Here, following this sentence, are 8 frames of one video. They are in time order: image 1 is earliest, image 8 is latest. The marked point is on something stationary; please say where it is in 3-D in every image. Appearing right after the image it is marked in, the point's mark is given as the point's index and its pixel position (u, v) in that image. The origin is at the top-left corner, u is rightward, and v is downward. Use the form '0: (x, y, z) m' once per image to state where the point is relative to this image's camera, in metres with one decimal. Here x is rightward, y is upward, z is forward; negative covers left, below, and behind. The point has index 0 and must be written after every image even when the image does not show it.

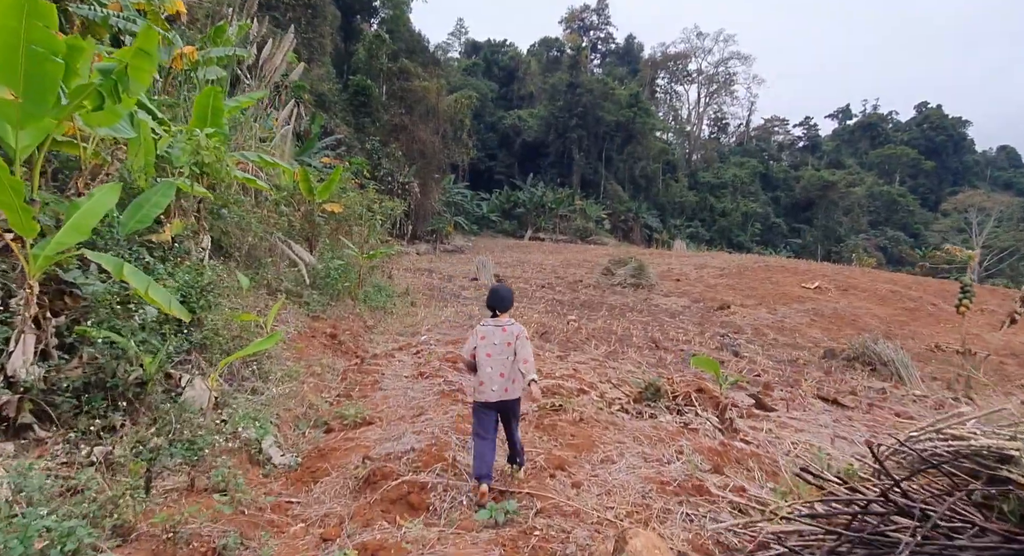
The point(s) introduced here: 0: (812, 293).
0: (+7.8, -0.4, +15.8) m
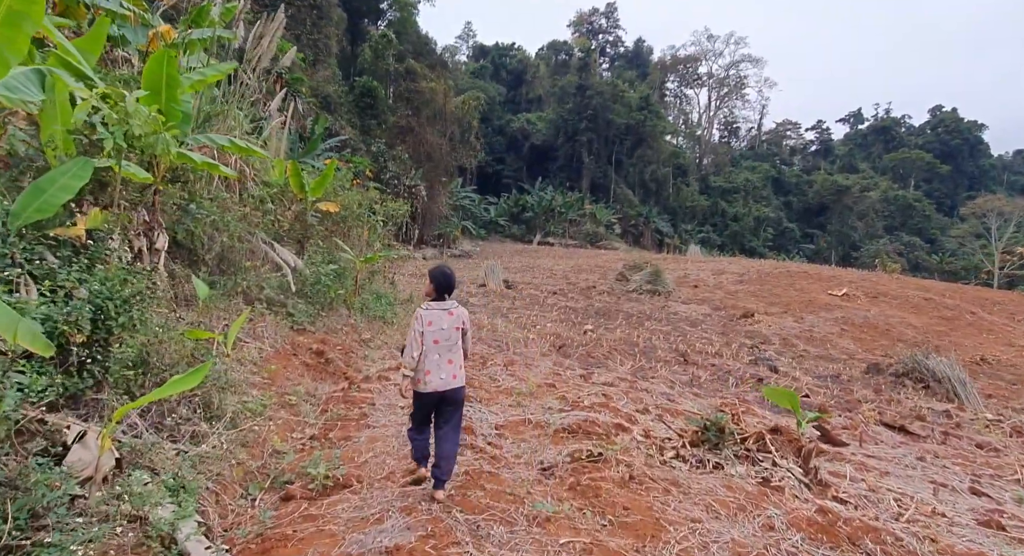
0: (+8.1, -0.5, +14.9) m
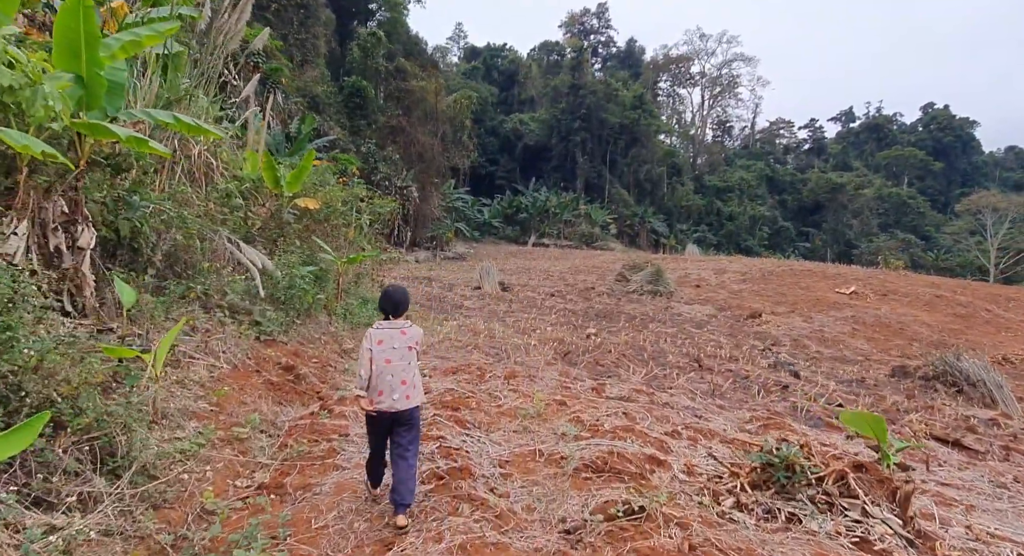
0: (+8.0, -0.5, +14.4) m
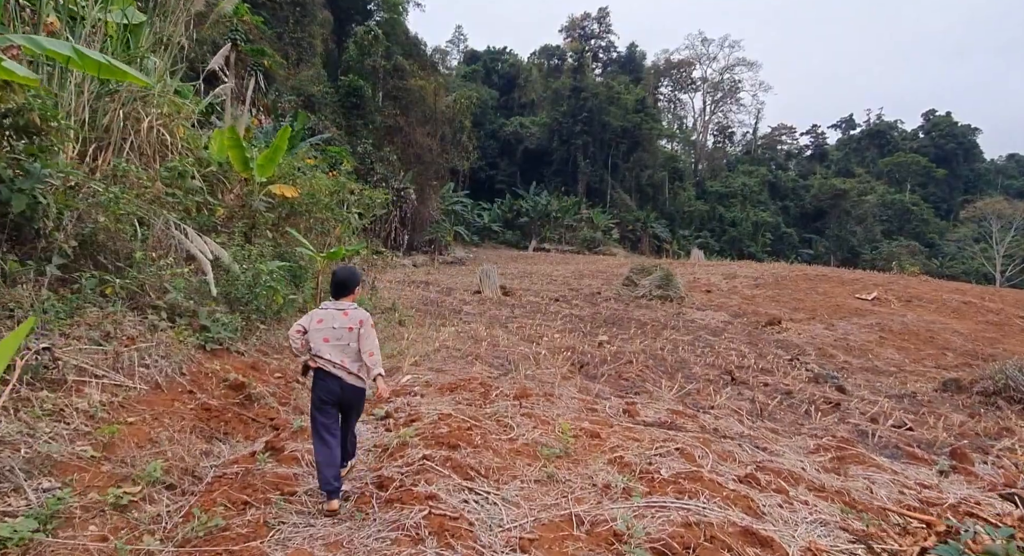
0: (+8.0, -0.6, +13.5) m
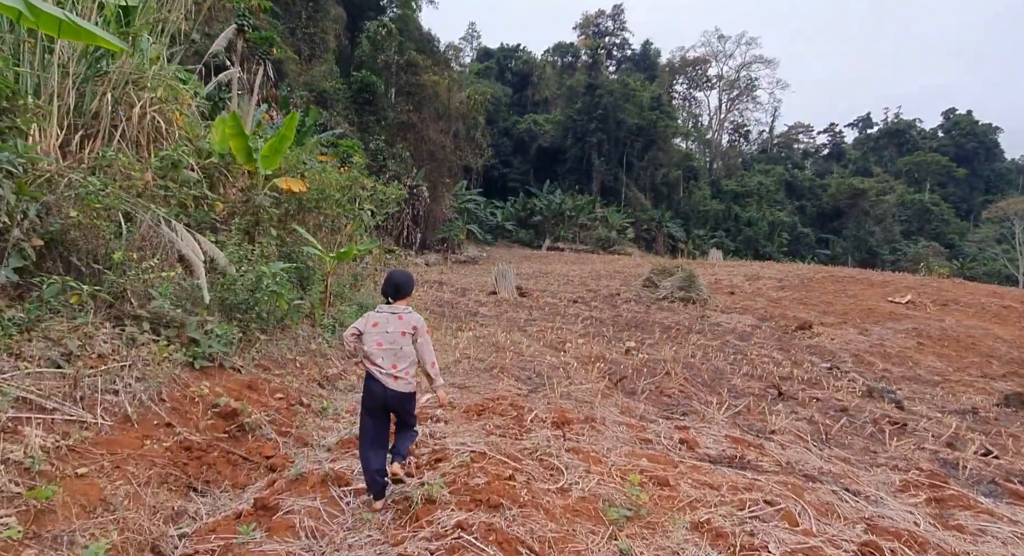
0: (+8.4, -0.6, +12.9) m
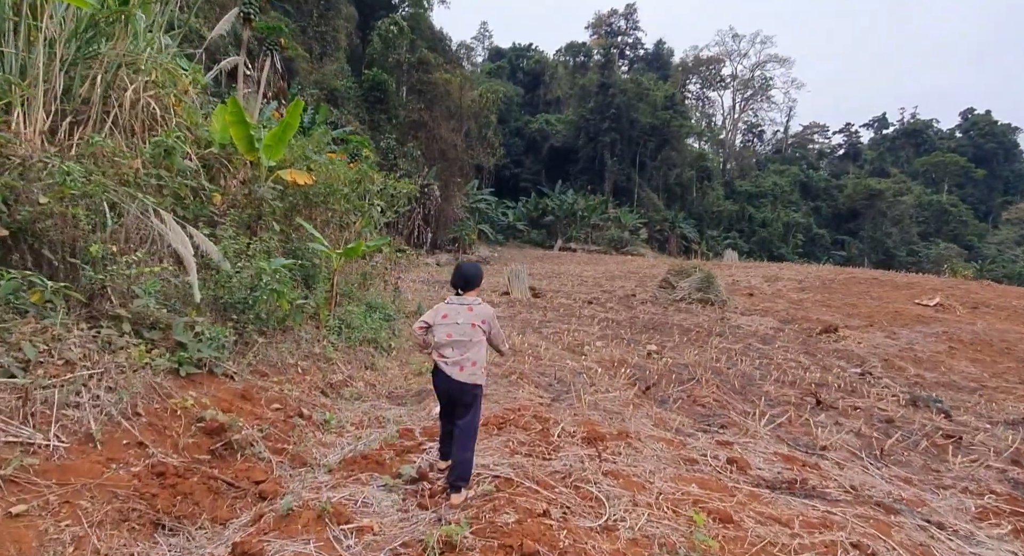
0: (+8.7, -0.7, +12.4) m
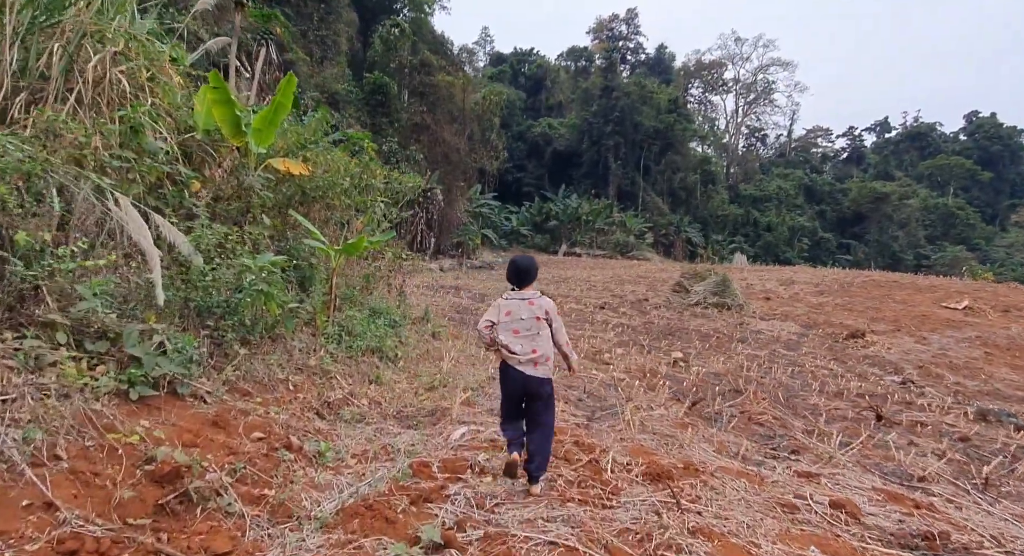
0: (+8.8, -0.7, +11.9) m
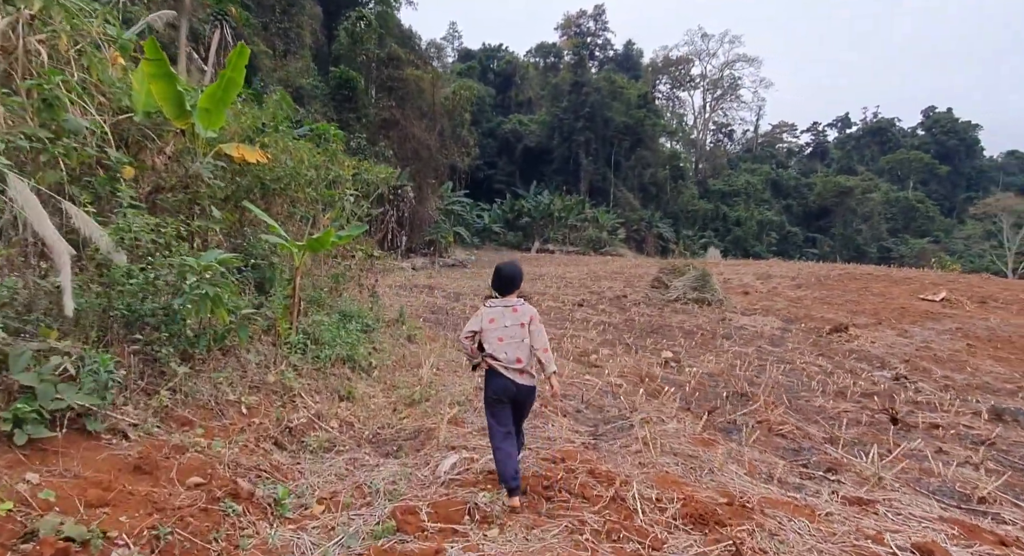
0: (+8.4, -0.5, +11.9) m
